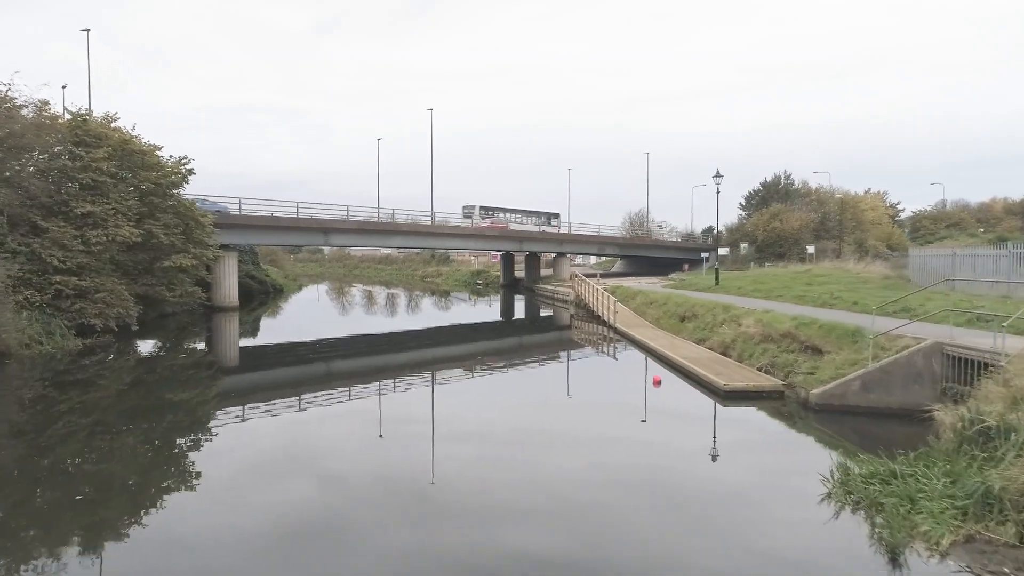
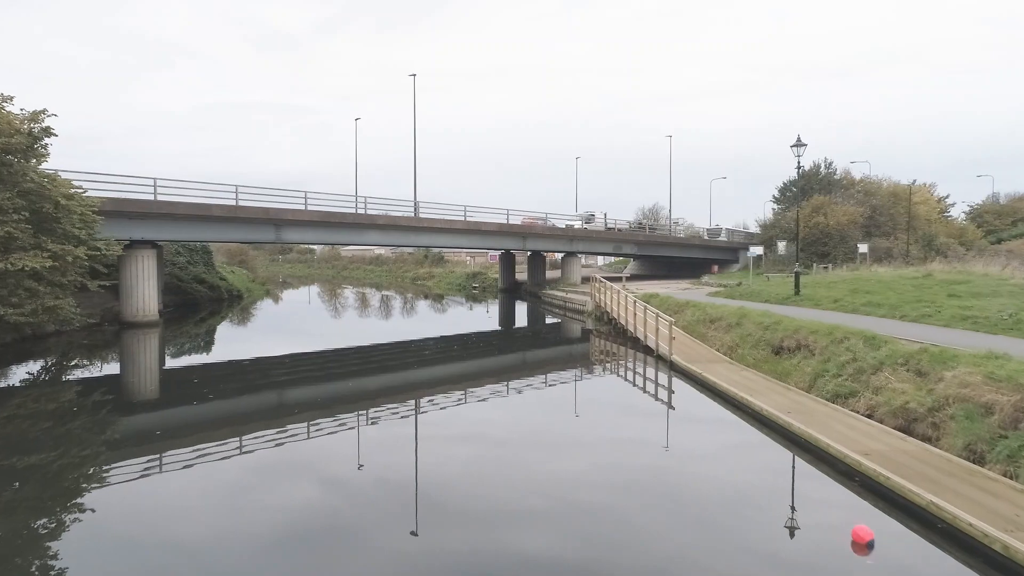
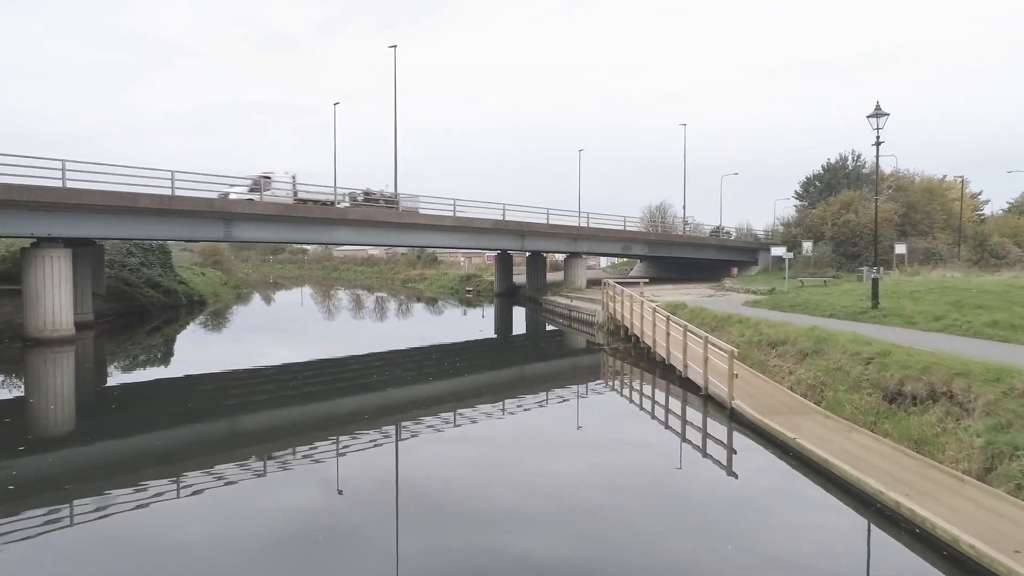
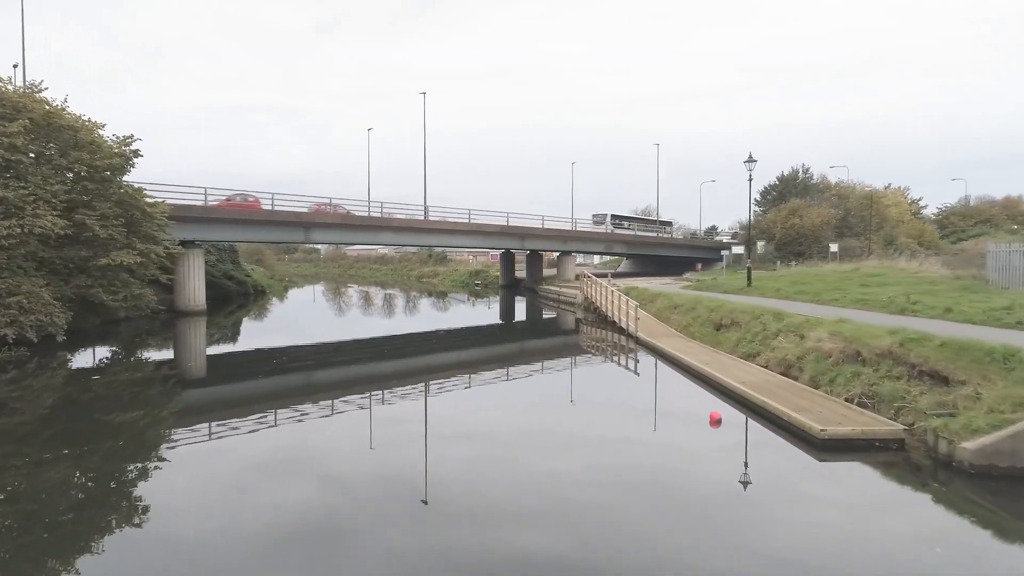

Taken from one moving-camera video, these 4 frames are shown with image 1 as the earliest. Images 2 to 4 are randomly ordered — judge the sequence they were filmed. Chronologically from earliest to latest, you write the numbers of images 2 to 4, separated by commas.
4, 2, 3
